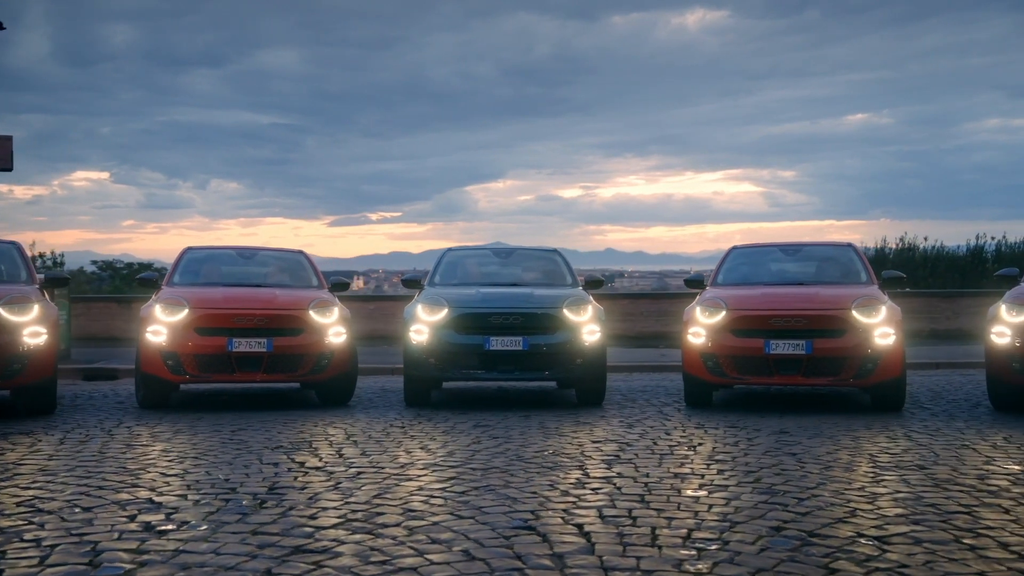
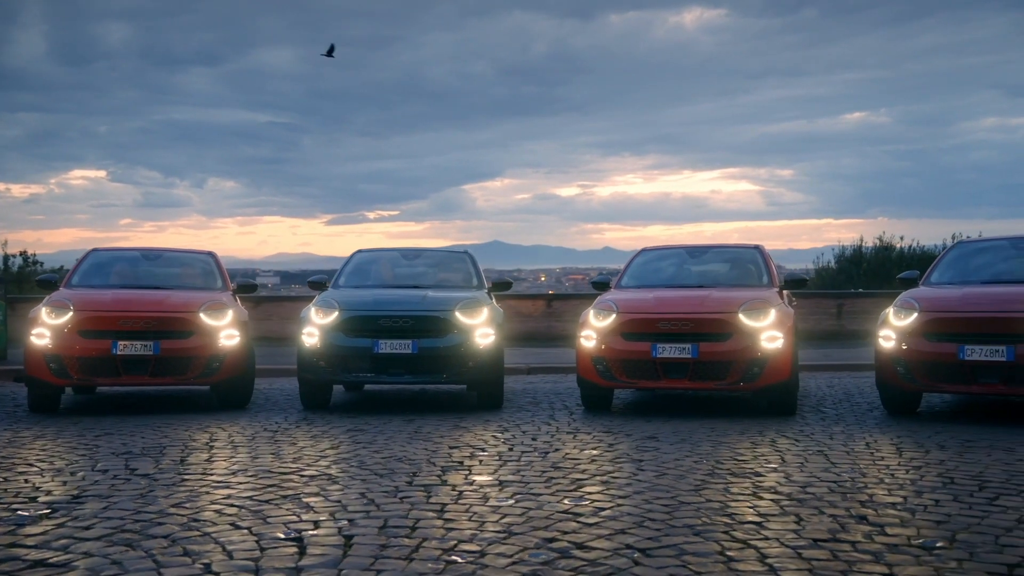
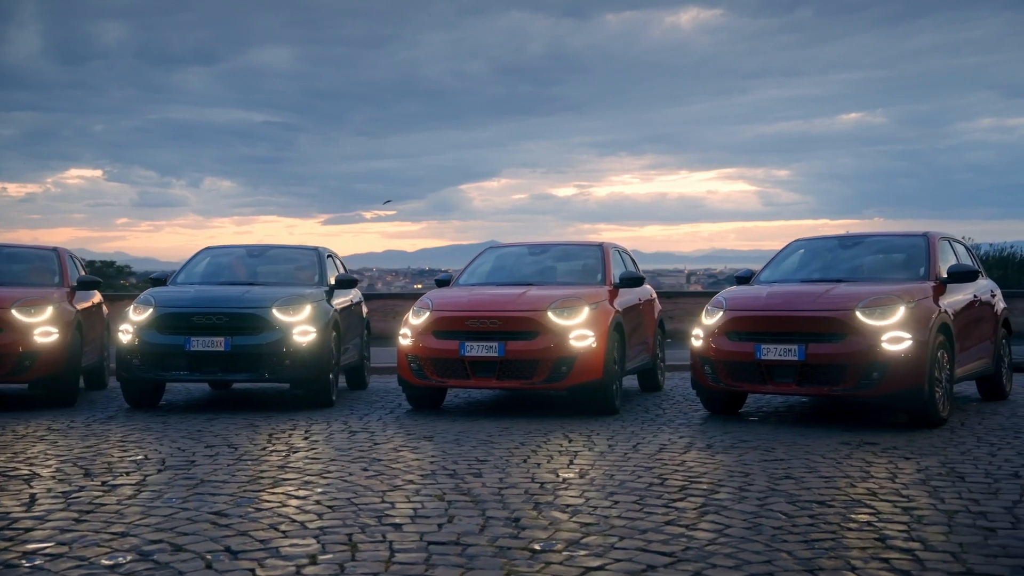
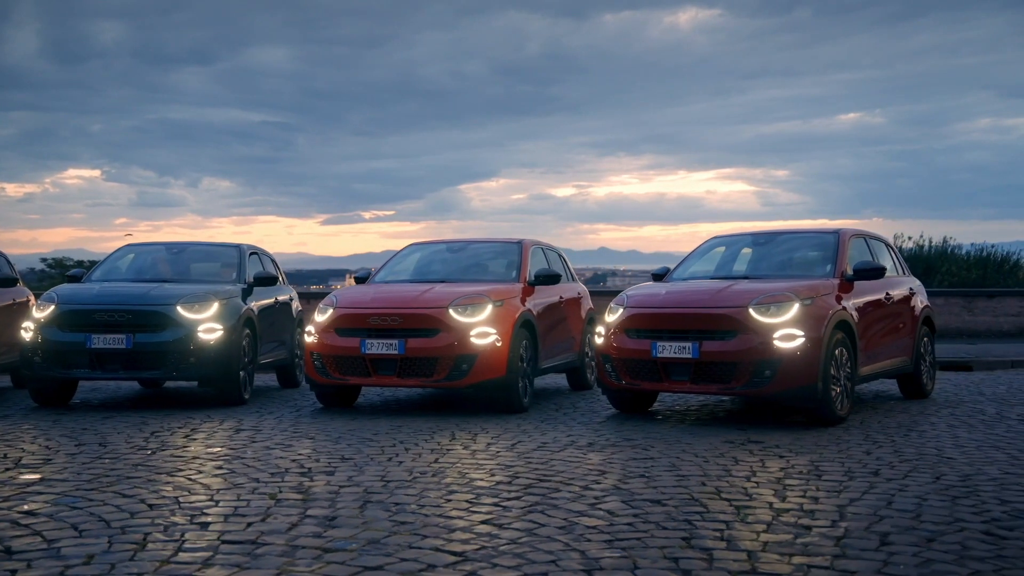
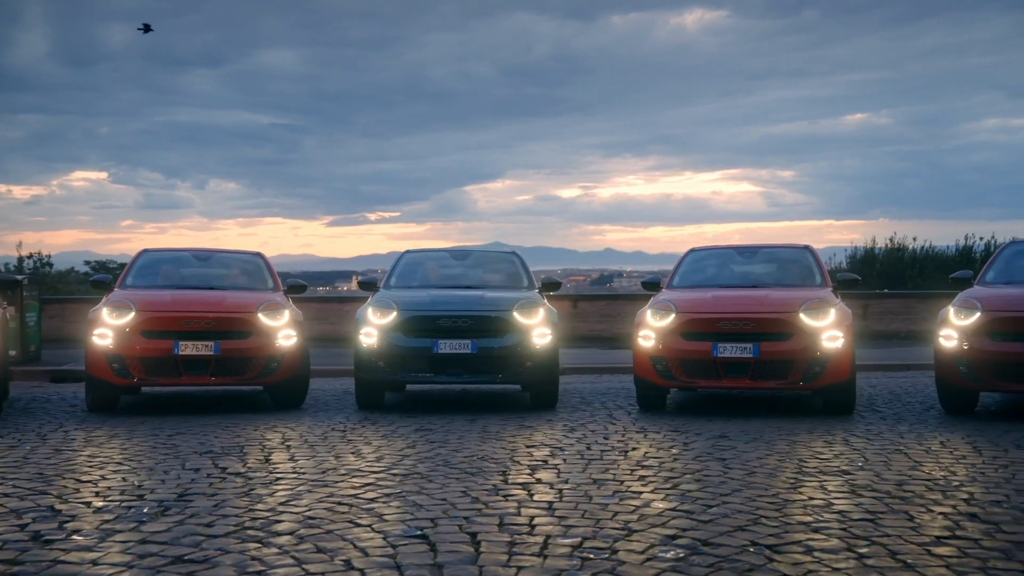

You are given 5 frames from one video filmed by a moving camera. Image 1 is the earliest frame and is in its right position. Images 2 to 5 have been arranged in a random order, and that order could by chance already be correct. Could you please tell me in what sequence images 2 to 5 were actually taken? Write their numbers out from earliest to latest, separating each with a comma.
5, 2, 3, 4
